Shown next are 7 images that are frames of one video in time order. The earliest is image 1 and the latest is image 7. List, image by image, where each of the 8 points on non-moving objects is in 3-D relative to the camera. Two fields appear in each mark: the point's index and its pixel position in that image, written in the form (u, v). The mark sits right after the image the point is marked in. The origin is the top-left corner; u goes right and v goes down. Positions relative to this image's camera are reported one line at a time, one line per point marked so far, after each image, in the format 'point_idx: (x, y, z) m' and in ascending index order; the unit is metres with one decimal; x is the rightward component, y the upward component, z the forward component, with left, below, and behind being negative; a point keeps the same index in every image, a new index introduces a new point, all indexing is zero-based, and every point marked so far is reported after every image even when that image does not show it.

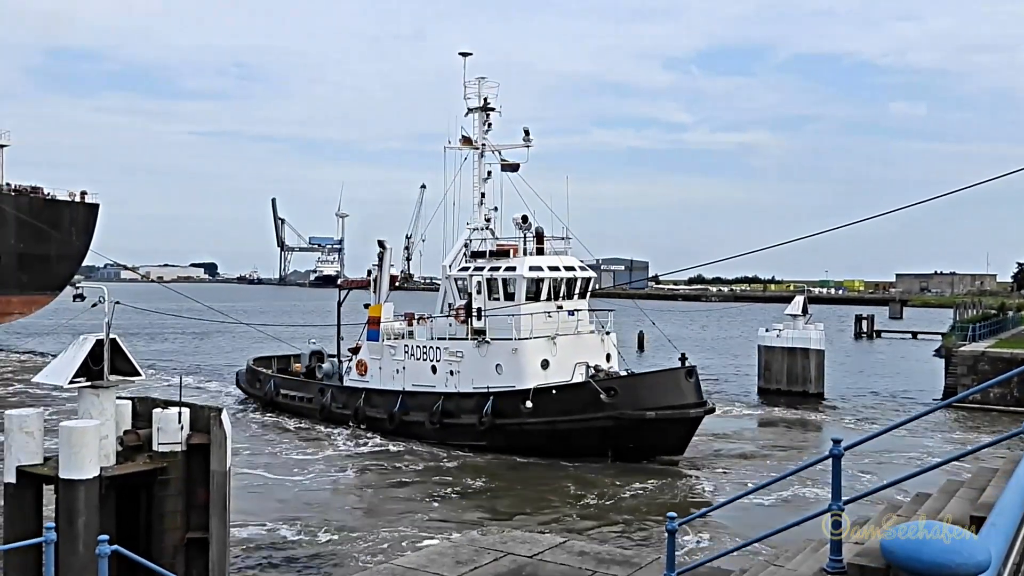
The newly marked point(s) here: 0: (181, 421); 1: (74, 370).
0: (-9.6, -3.7, +12.1) m
1: (-12.6, -2.3, +12.0) m
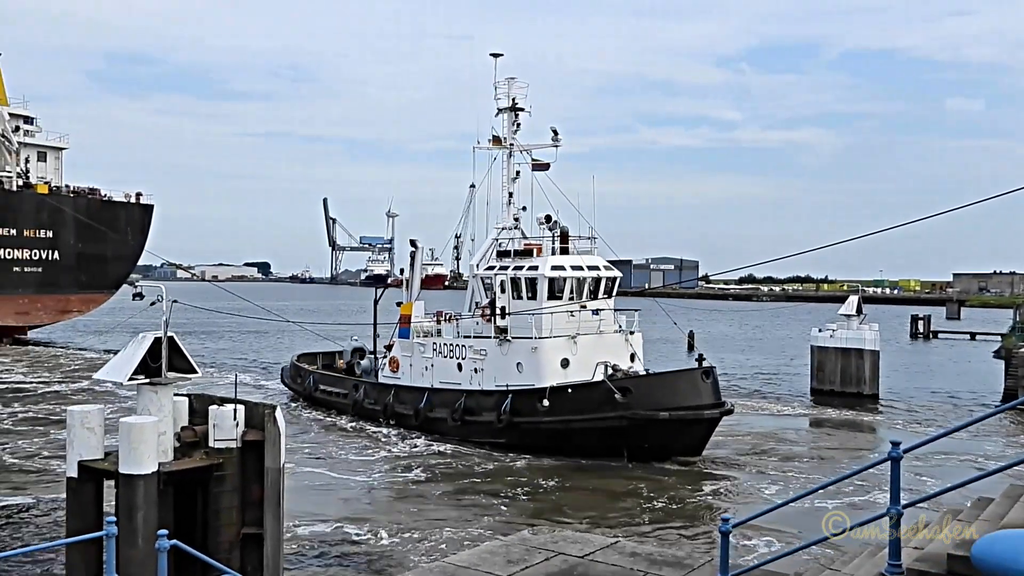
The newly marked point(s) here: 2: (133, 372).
0: (-8.1, -3.7, +12.2) m
1: (-11.1, -2.3, +12.3) m
2: (-11.4, -2.5, +12.8) m
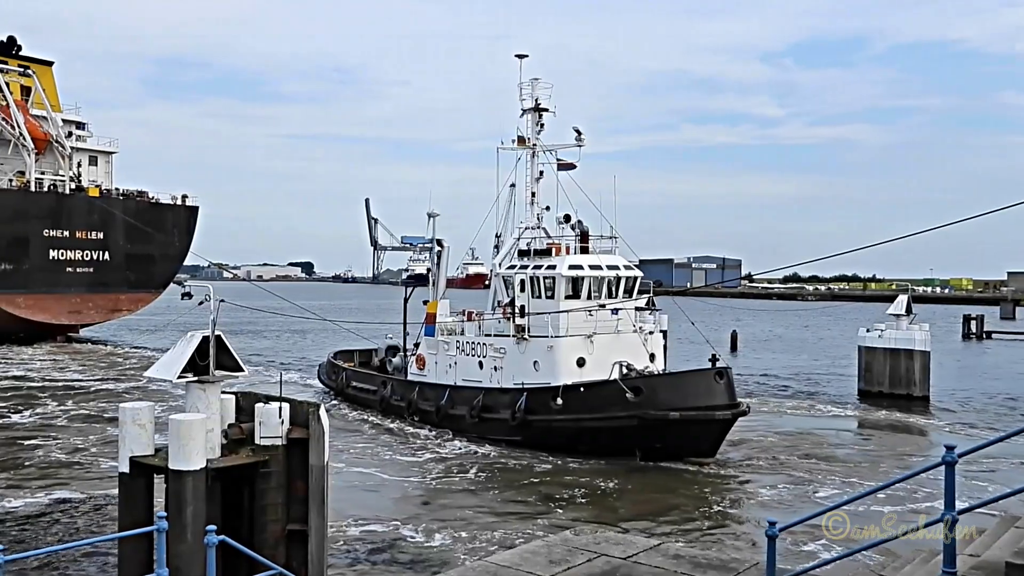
0: (-6.8, -3.7, +12.4) m
1: (-9.8, -2.3, +12.5) m
2: (-10.1, -2.5, +13.1) m
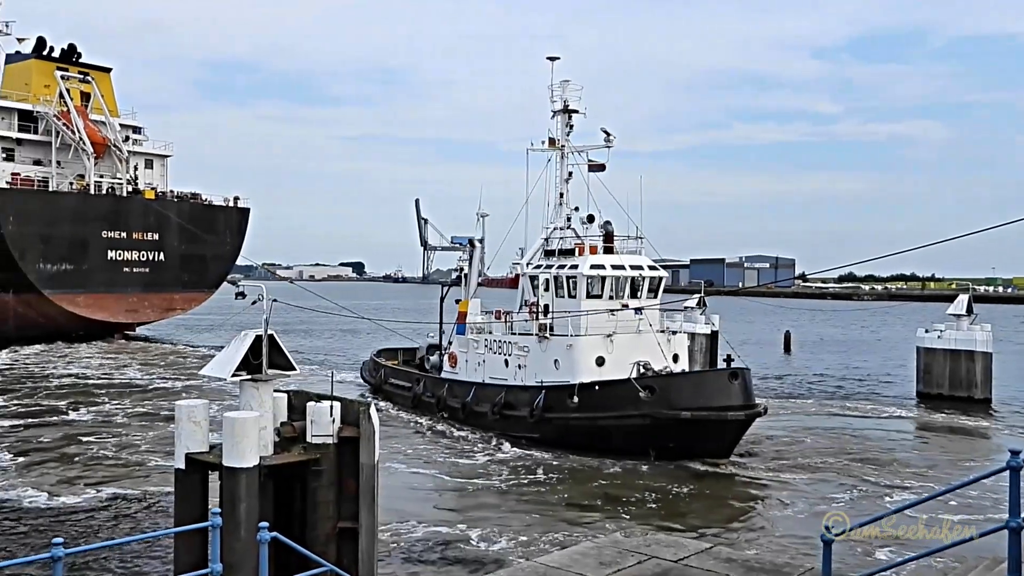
0: (-5.3, -3.7, +12.6) m
1: (-8.2, -2.2, +12.7) m
2: (-8.5, -2.5, +13.3) m
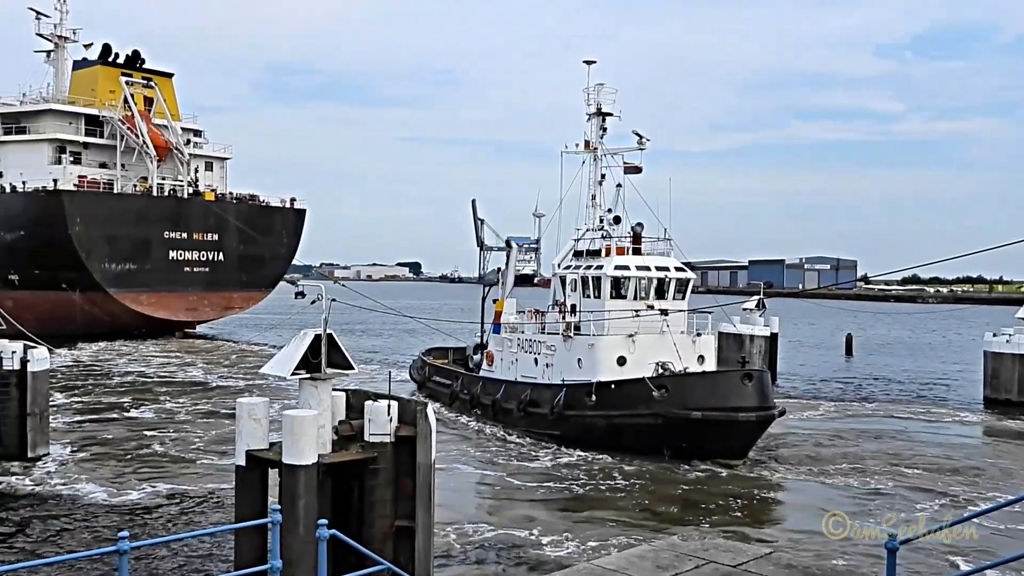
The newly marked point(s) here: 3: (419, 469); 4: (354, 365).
0: (-3.5, -3.7, +12.7) m
1: (-6.4, -2.2, +12.9) m
2: (-6.7, -2.5, +13.5) m
3: (-2.6, -5.3, +12.6) m
4: (-5.2, -2.5, +14.1) m
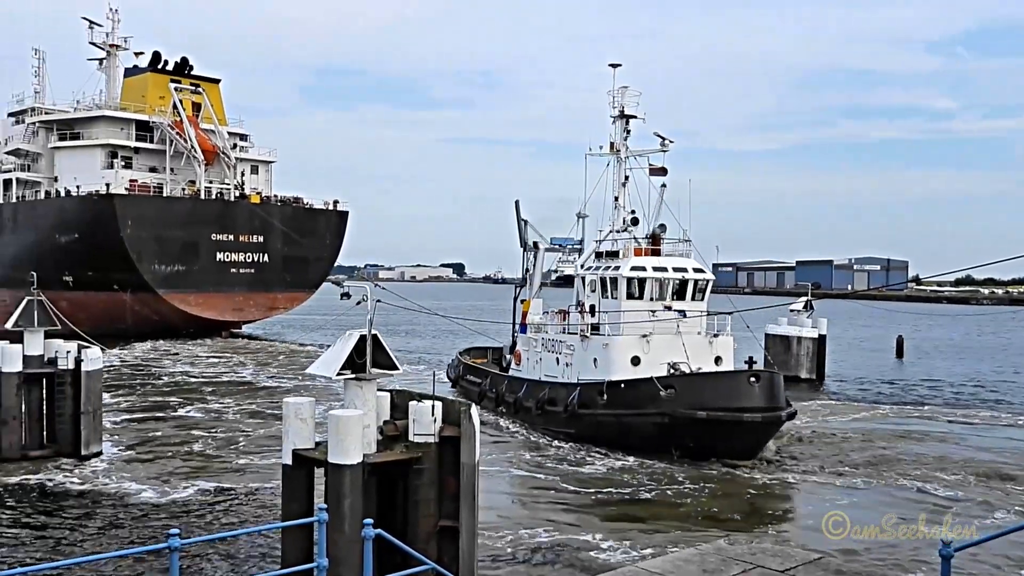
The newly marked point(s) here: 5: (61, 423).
0: (-2.1, -3.7, +12.8) m
1: (-5.0, -2.3, +13.1) m
2: (-5.3, -2.5, +13.6) m
3: (-1.2, -5.3, +12.6) m
4: (-3.8, -2.6, +14.2) m
5: (-15.4, -4.6, +14.6) m
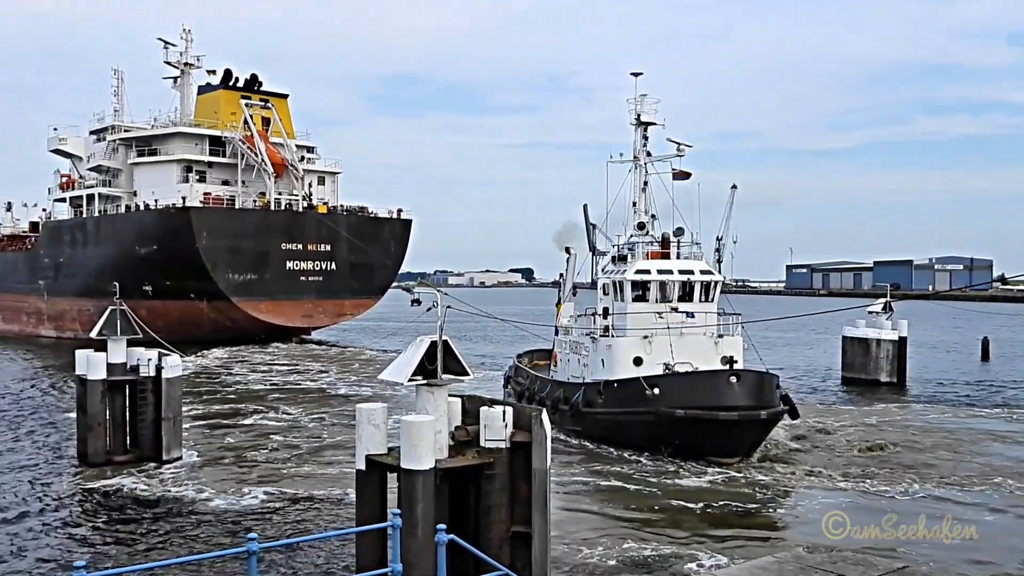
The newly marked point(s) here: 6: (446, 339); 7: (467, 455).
0: (+0.2, -3.9, +12.8) m
1: (-2.8, -2.5, +13.3) m
2: (-3.0, -2.7, +13.8) m
3: (+1.1, -5.5, +12.6) m
4: (-1.4, -2.8, +14.3) m
5: (-13.0, -5.0, +15.1) m
6: (-2.3, -1.7, +14.5) m
7: (-1.0, -5.0, +12.8) m
